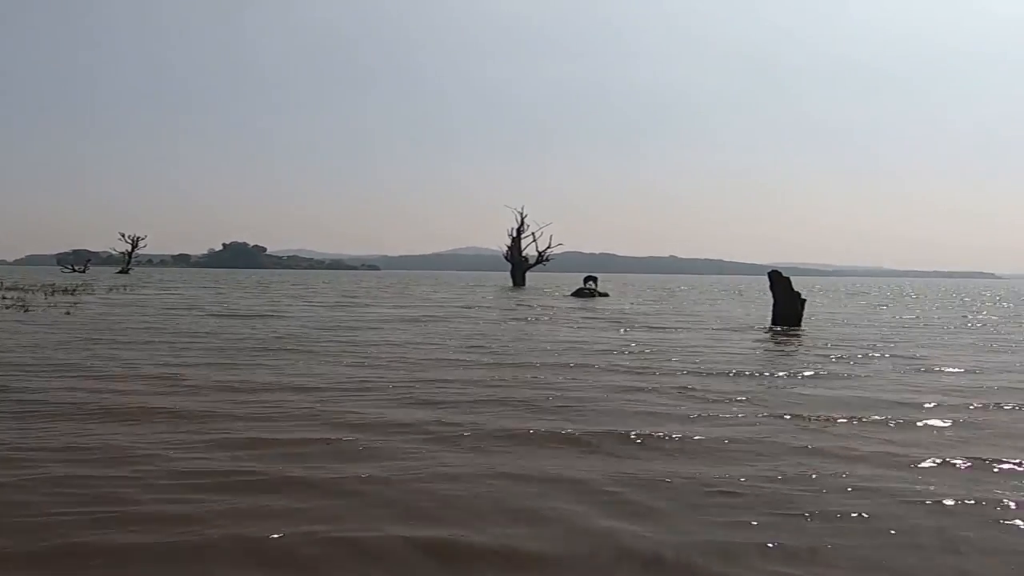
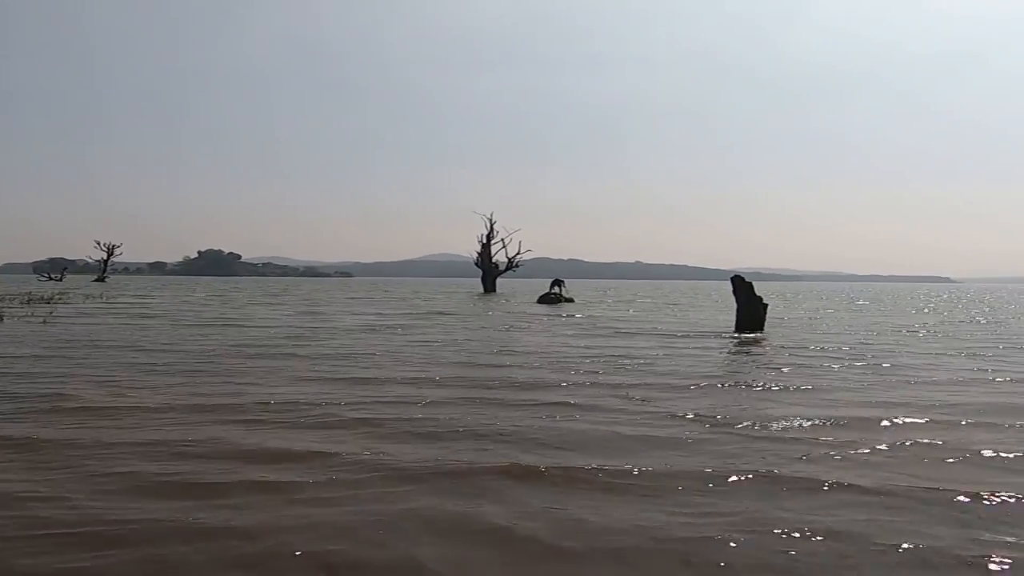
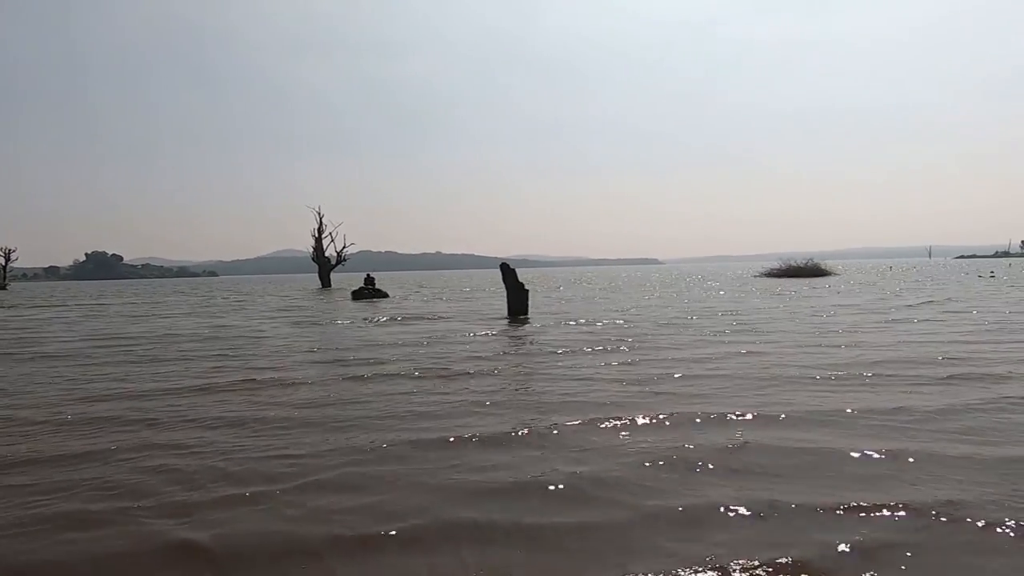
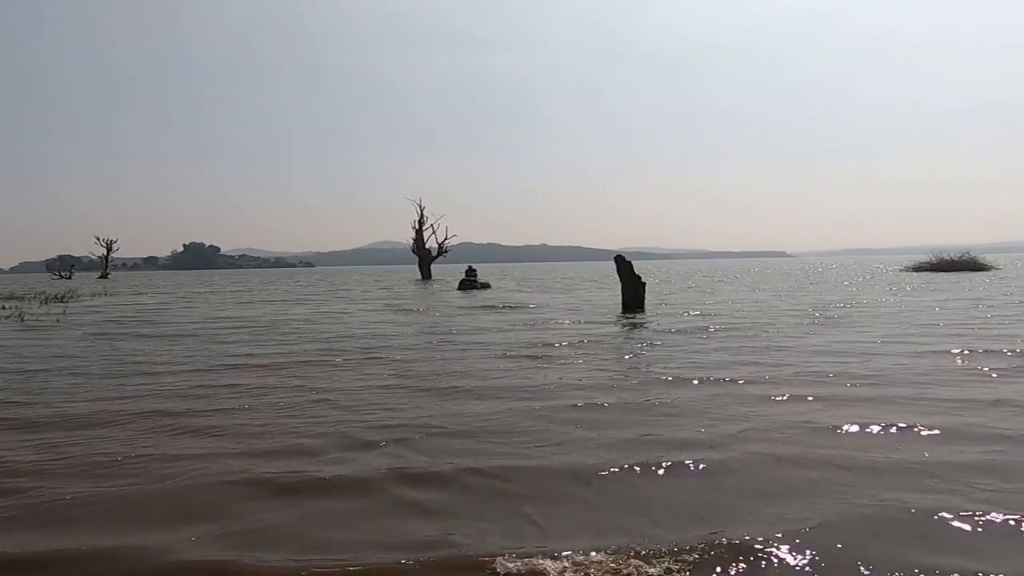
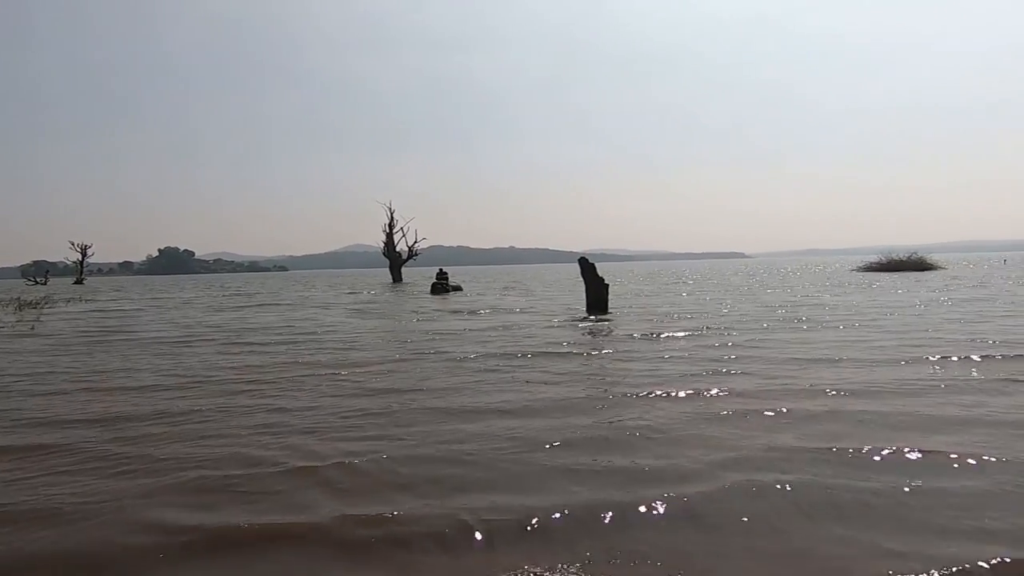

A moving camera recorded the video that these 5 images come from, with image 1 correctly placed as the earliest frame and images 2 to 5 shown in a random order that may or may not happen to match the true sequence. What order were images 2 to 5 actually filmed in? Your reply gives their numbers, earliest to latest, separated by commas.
2, 4, 5, 3
